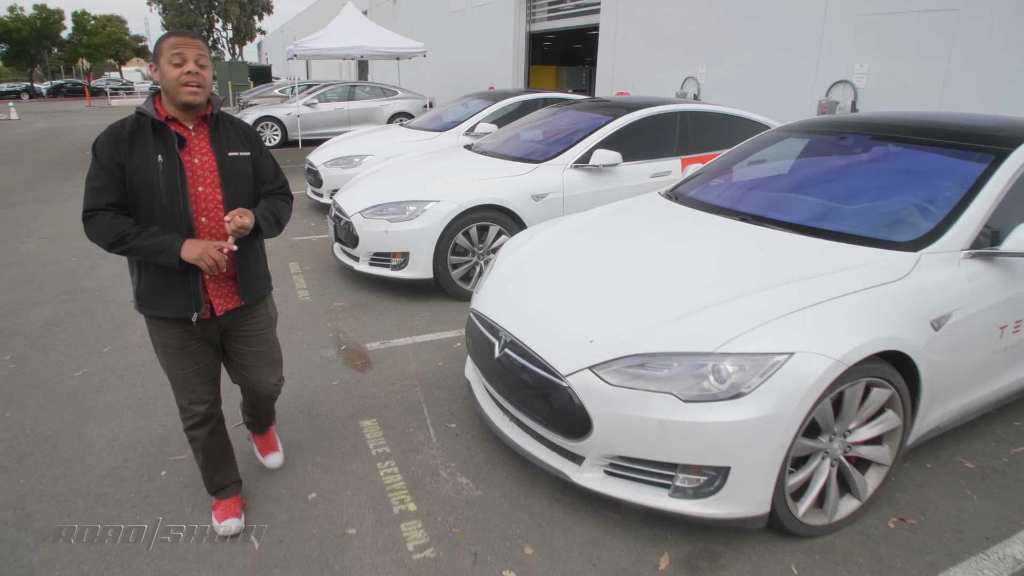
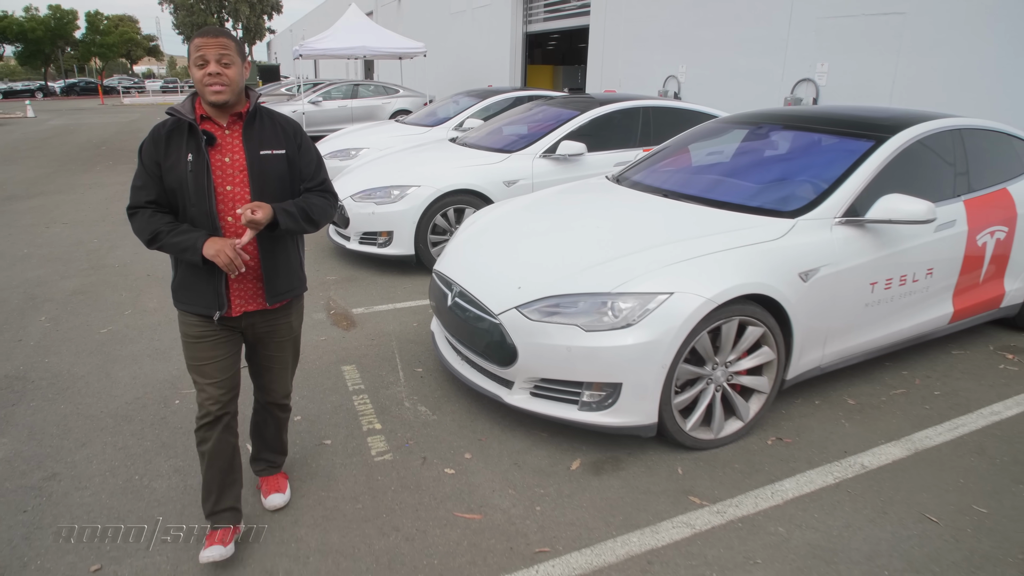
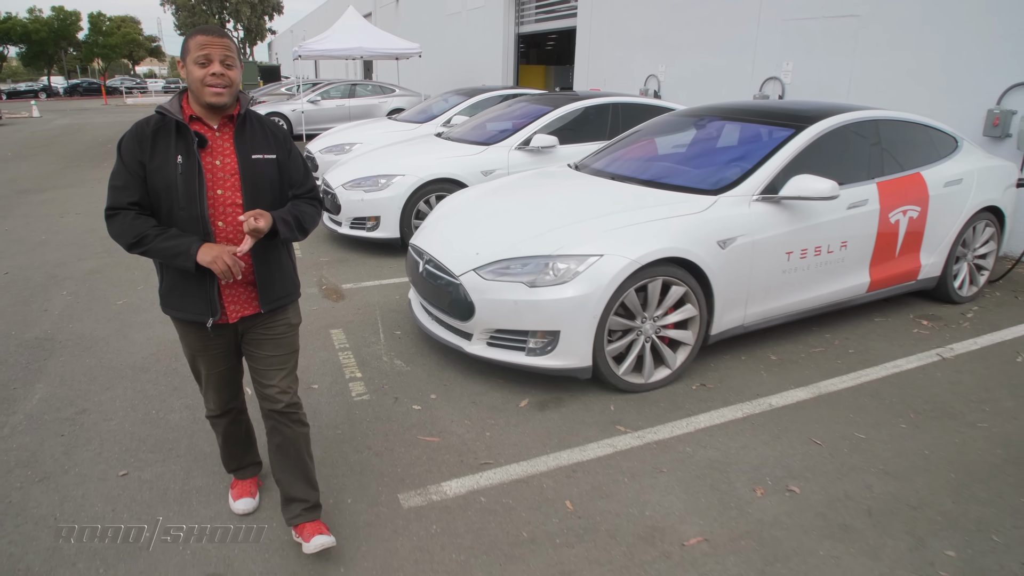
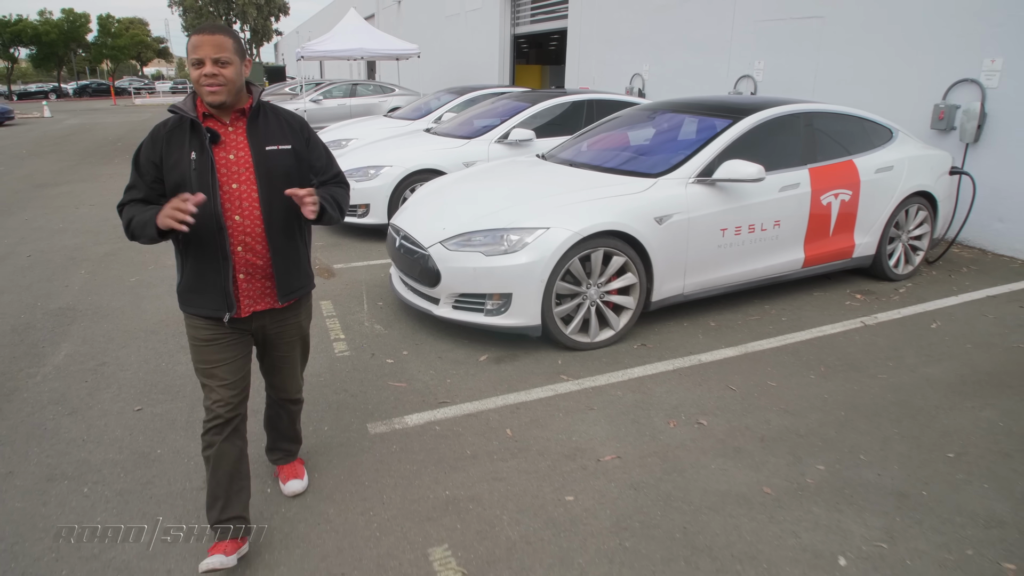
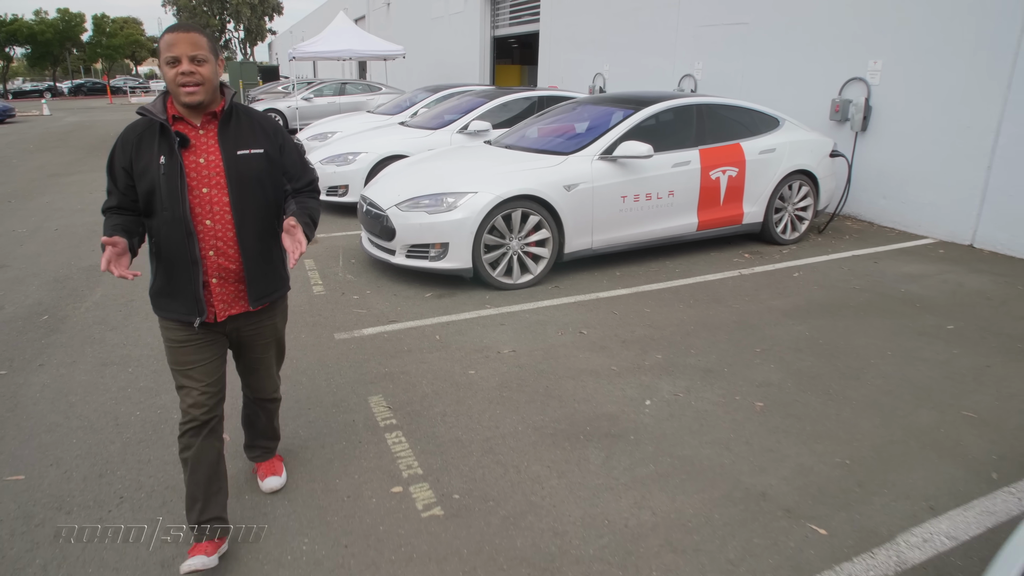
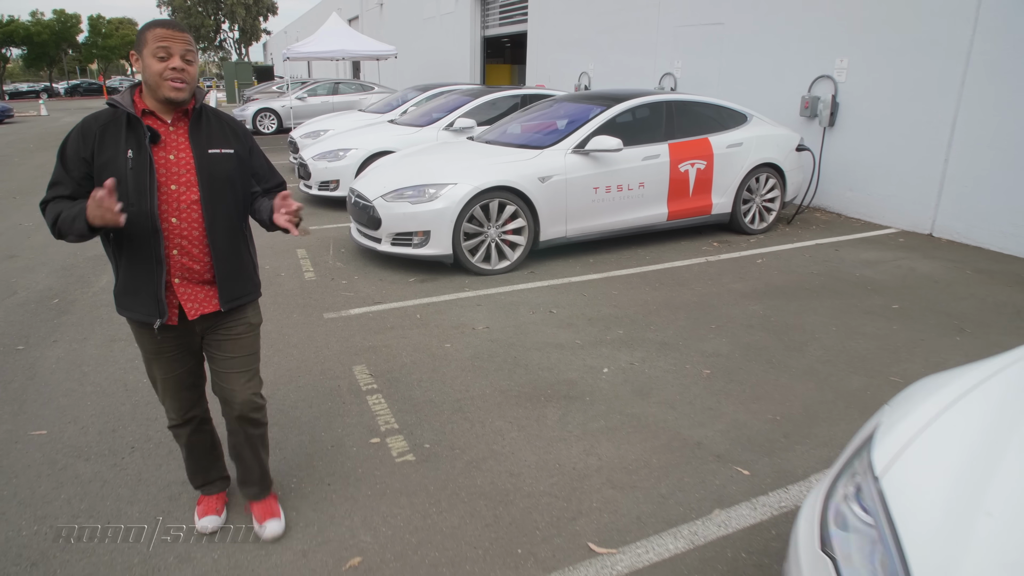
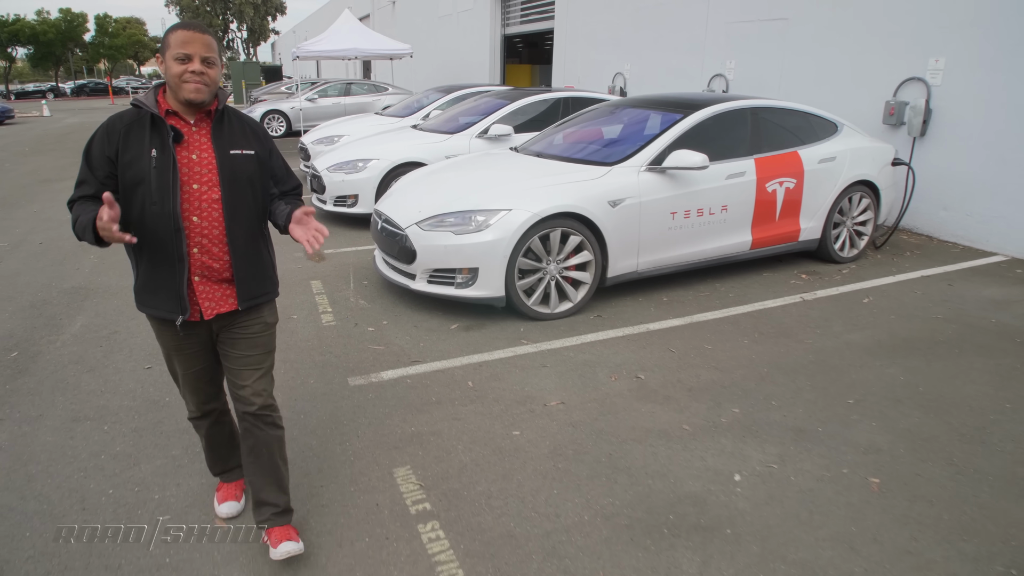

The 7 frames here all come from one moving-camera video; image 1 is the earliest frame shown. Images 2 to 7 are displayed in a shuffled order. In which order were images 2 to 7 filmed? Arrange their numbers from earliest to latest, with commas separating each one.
2, 3, 4, 7, 5, 6
